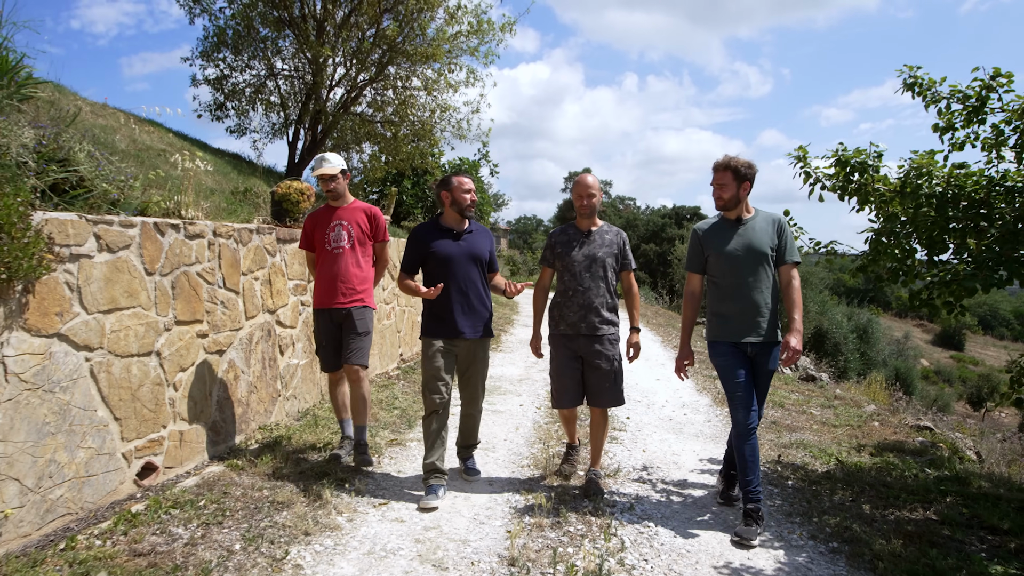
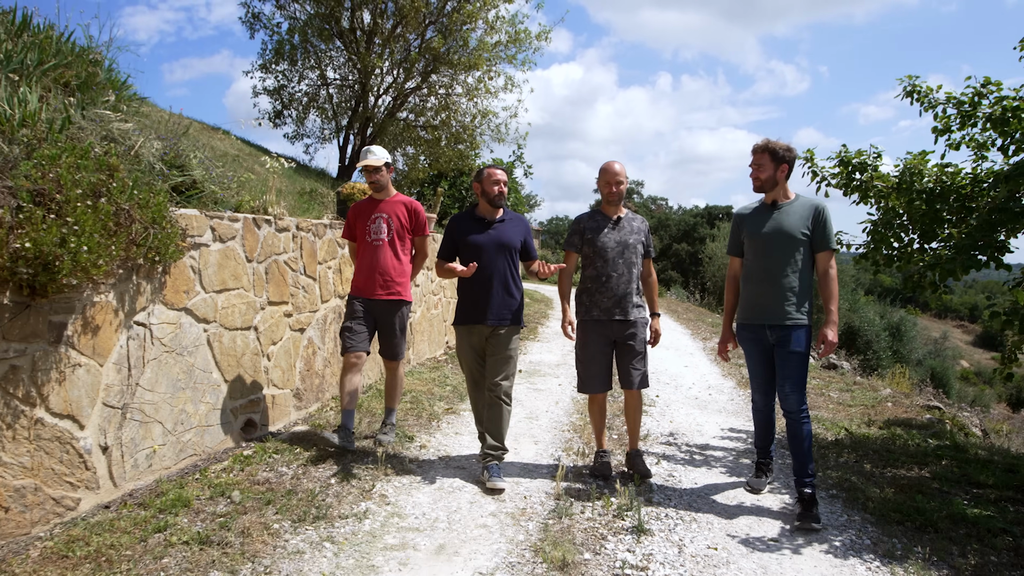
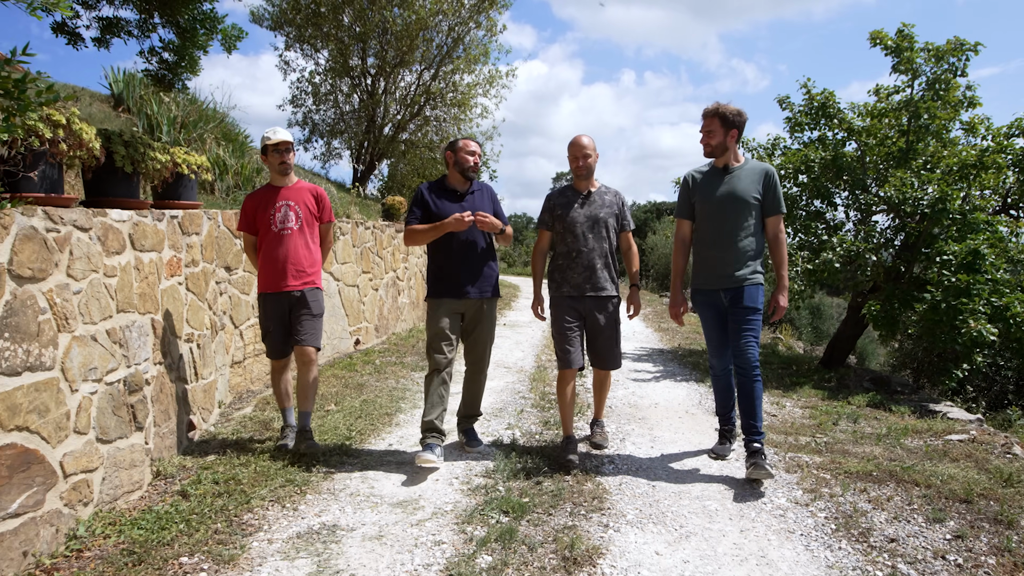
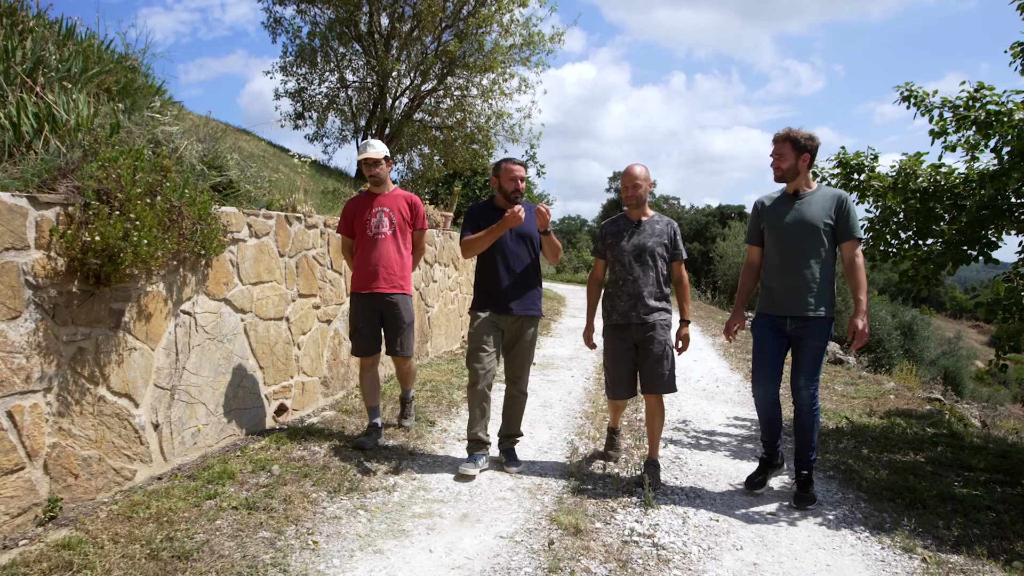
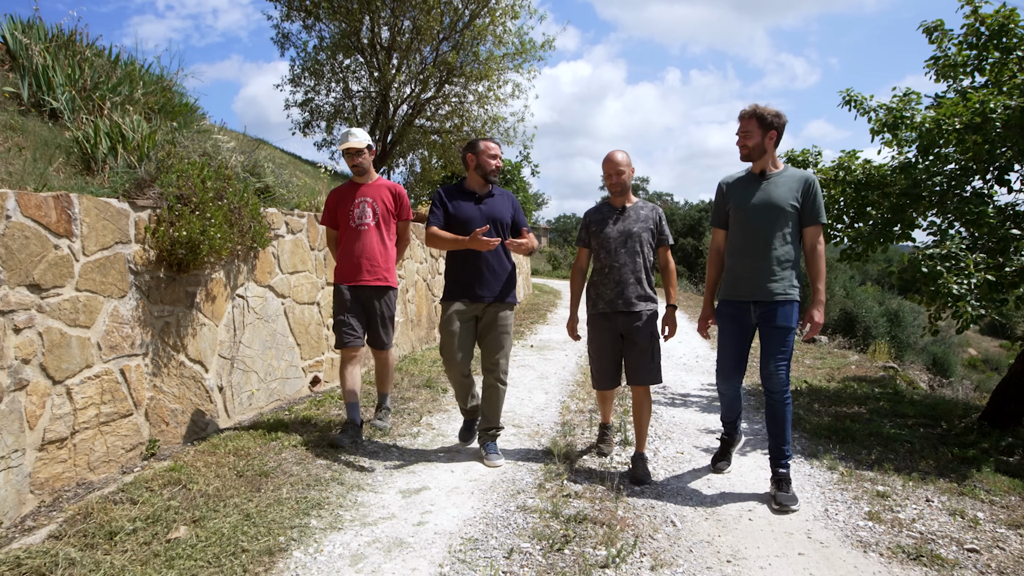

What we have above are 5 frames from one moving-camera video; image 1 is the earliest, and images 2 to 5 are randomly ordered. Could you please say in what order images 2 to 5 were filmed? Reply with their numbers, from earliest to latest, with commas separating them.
2, 4, 5, 3
